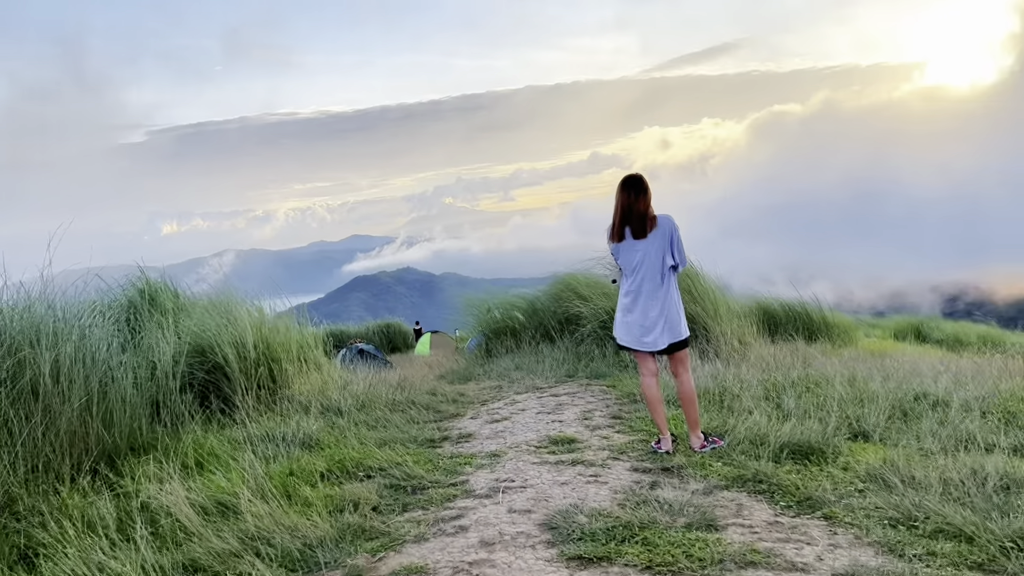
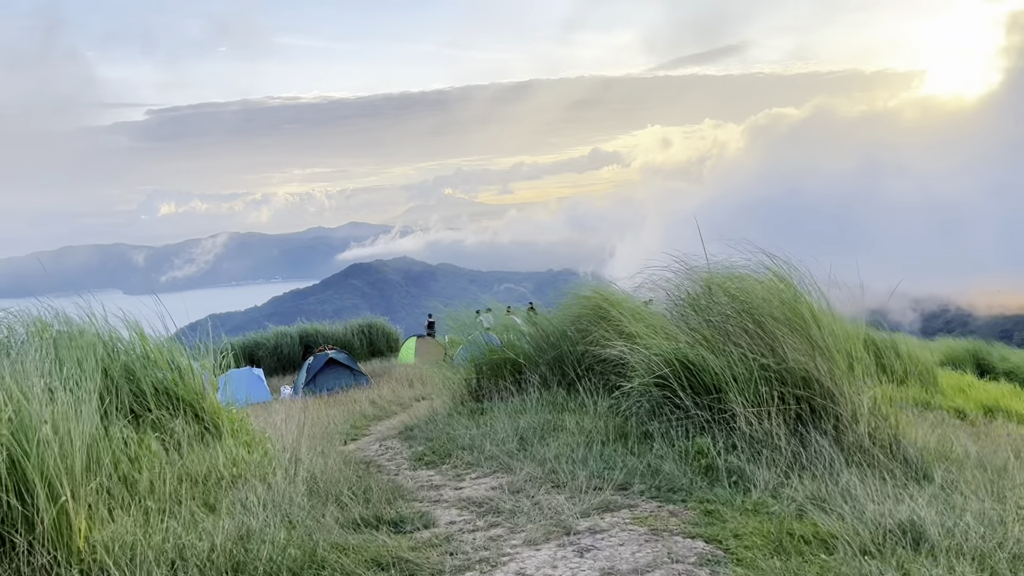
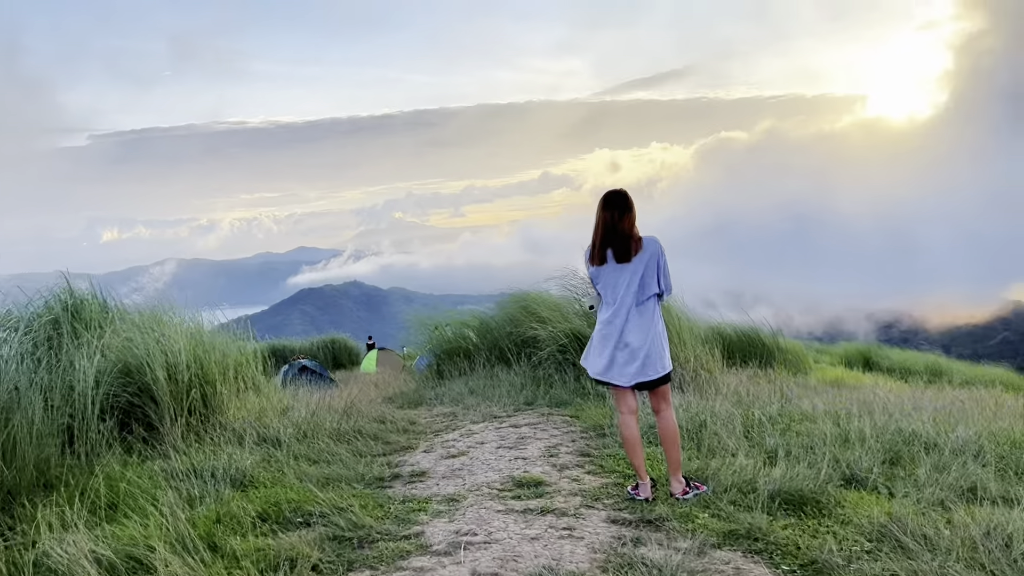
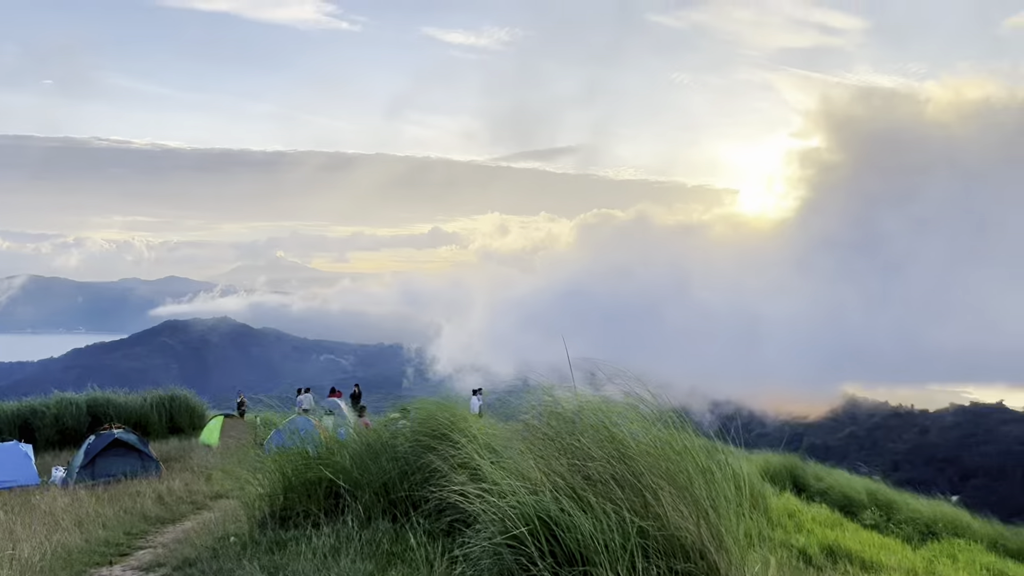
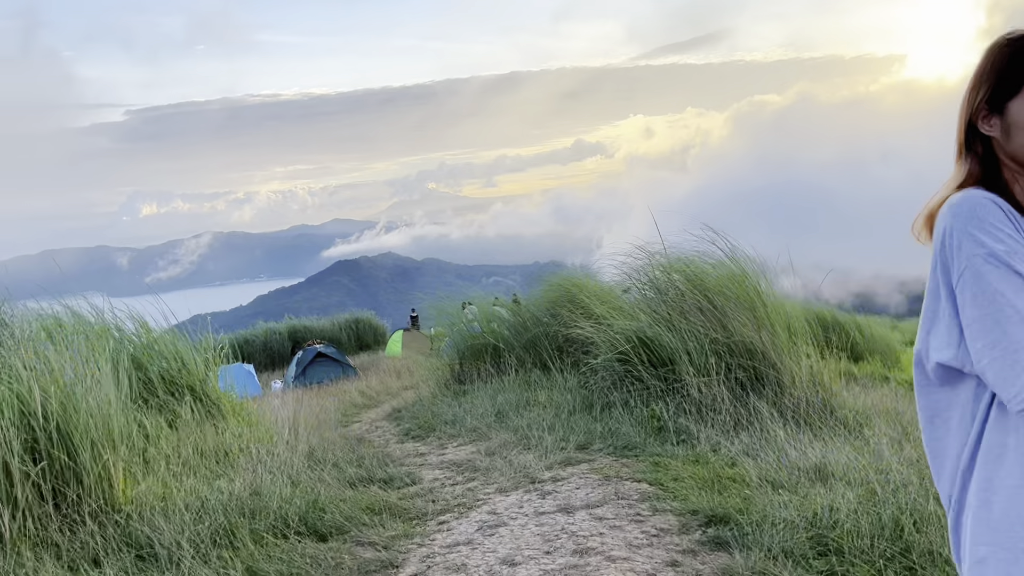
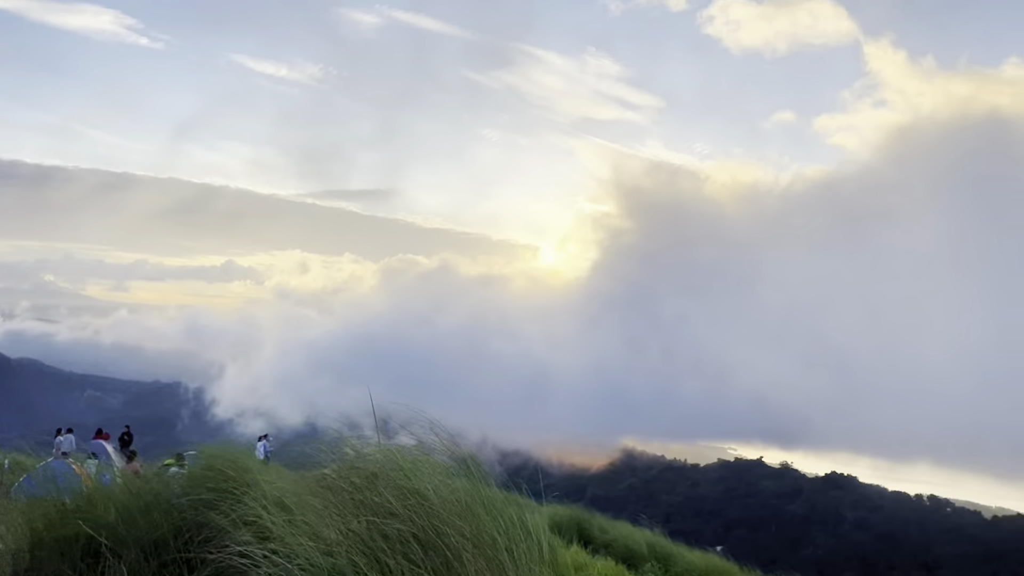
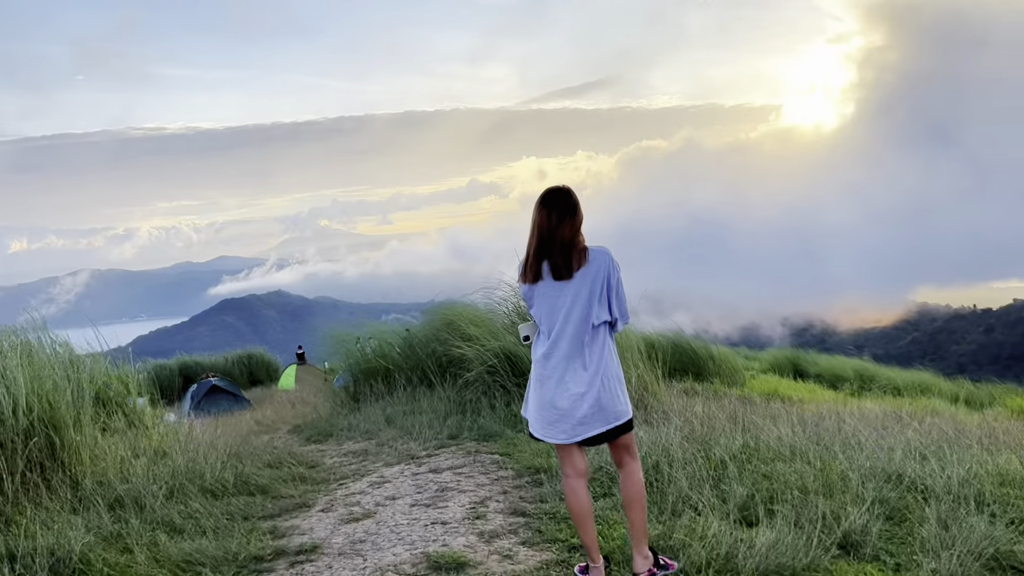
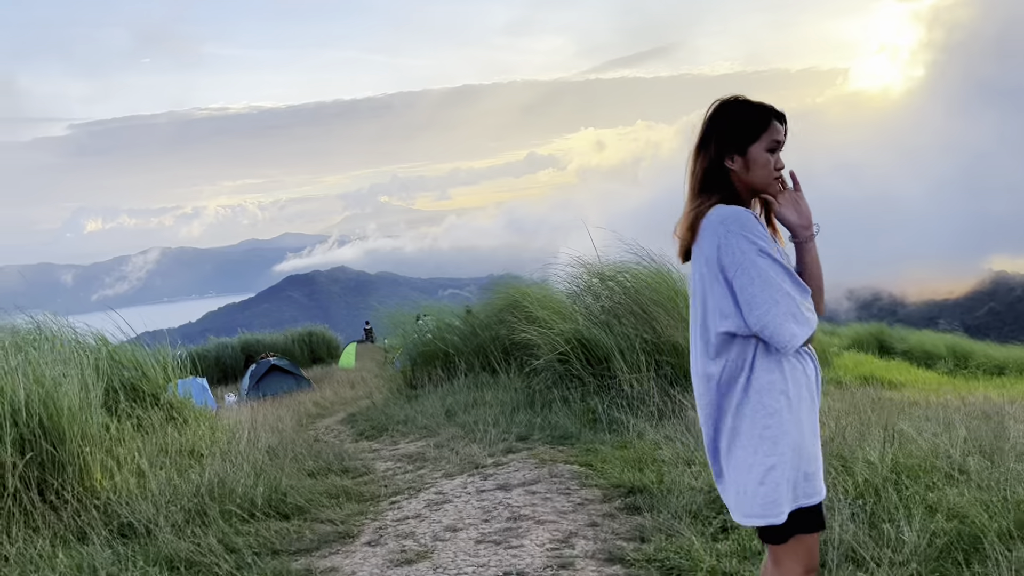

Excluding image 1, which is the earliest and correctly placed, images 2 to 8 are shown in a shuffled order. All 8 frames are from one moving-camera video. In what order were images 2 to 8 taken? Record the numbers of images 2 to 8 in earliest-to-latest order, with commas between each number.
3, 7, 8, 5, 2, 4, 6
